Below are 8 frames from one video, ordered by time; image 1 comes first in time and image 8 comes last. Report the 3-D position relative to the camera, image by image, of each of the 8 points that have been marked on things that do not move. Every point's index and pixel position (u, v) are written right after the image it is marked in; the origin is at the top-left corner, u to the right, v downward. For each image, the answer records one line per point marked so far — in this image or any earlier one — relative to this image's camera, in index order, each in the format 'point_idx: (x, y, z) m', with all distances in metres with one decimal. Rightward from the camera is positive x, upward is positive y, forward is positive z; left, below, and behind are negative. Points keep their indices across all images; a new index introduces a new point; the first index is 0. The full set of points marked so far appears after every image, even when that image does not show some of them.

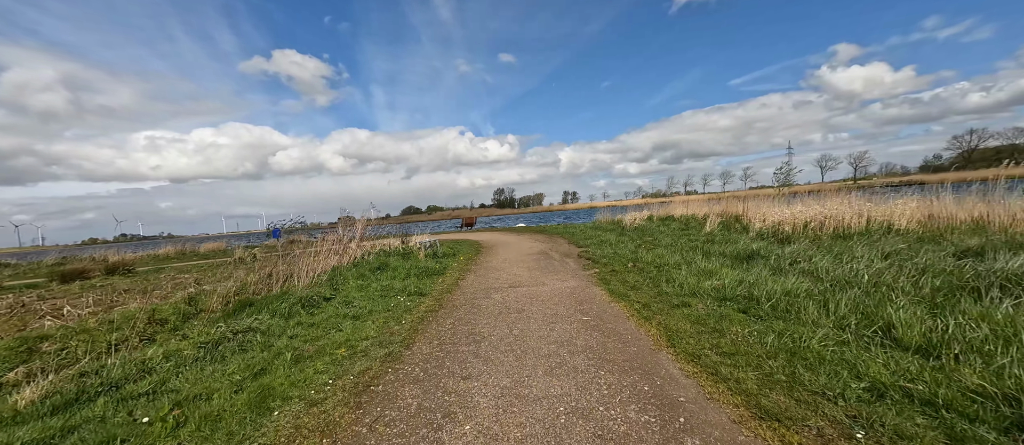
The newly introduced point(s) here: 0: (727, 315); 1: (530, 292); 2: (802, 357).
0: (+2.8, -1.2, +4.9) m
1: (+0.4, -1.4, +7.6) m
2: (+2.7, -1.3, +3.5) m
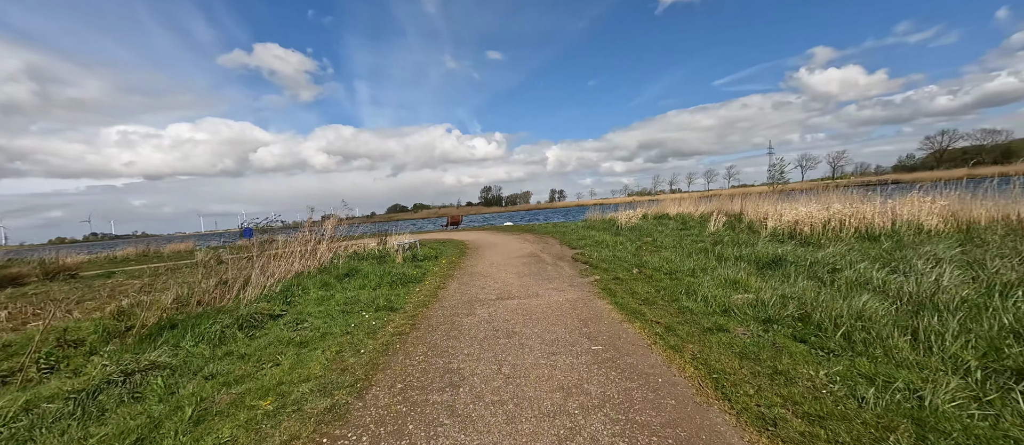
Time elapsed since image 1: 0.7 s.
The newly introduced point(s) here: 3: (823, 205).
0: (+2.7, -1.3, +3.7) m
1: (+0.2, -1.4, +6.3) m
2: (+2.7, -1.3, +2.3) m
3: (+10.4, +0.5, +12.5) m
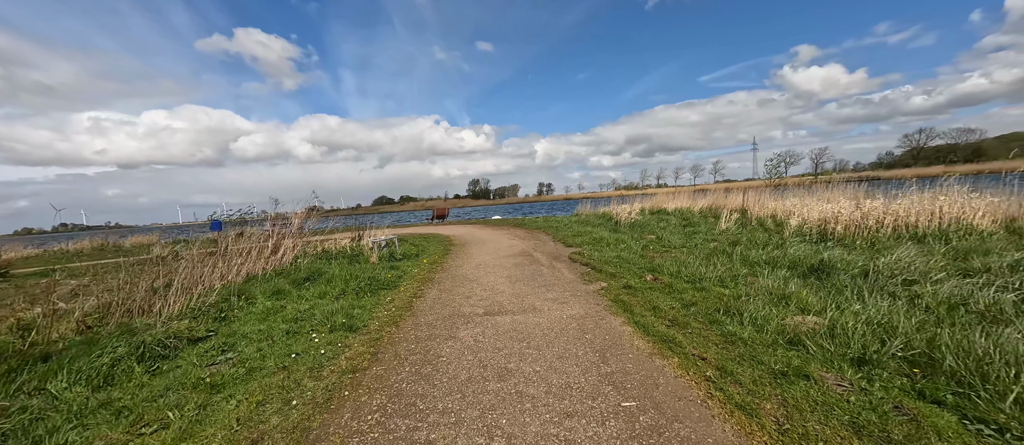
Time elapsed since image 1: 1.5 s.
0: (+2.7, -1.3, +2.5) m
1: (+0.1, -1.4, +5.0) m
2: (+2.7, -1.4, +1.1) m
3: (+10.1, +0.6, +11.4) m
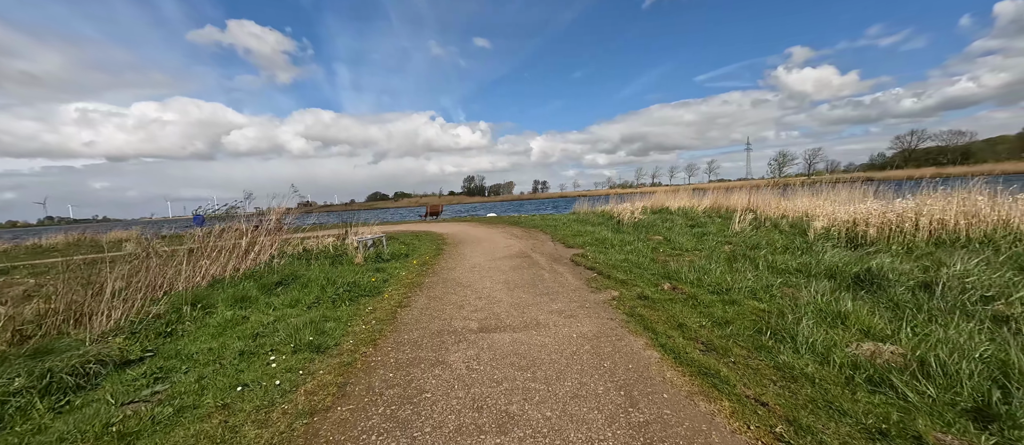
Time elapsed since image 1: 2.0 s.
0: (+2.8, -1.3, +1.7) m
1: (+0.1, -1.4, +4.2) m
2: (+2.8, -1.4, +0.3) m
3: (+10.0, +0.5, +10.7) m
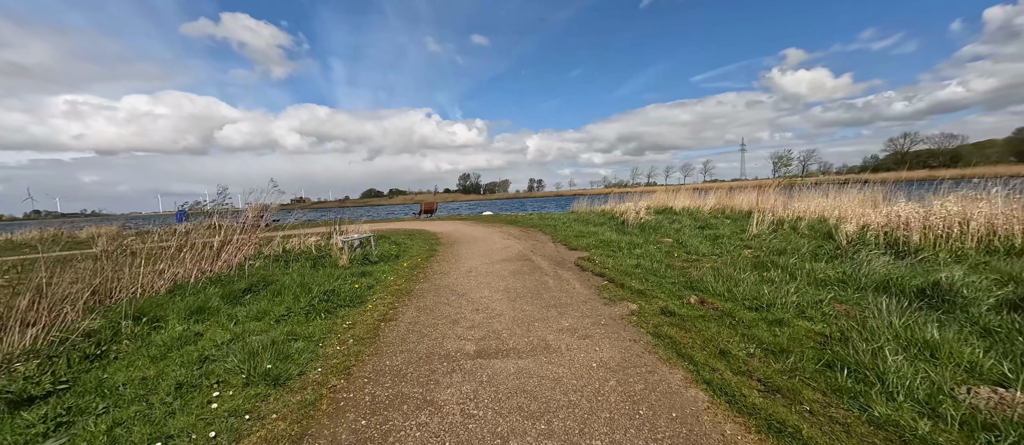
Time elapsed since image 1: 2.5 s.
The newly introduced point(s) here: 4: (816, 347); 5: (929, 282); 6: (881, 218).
0: (+2.8, -1.4, +0.9) m
1: (+0.1, -1.5, +3.3) m
2: (+2.9, -1.5, -0.5) m
3: (+10.0, +0.4, +10.0) m
4: (+2.9, -1.2, +3.6) m
5: (+5.3, -0.8, +4.7) m
6: (+7.7, +0.1, +7.7) m
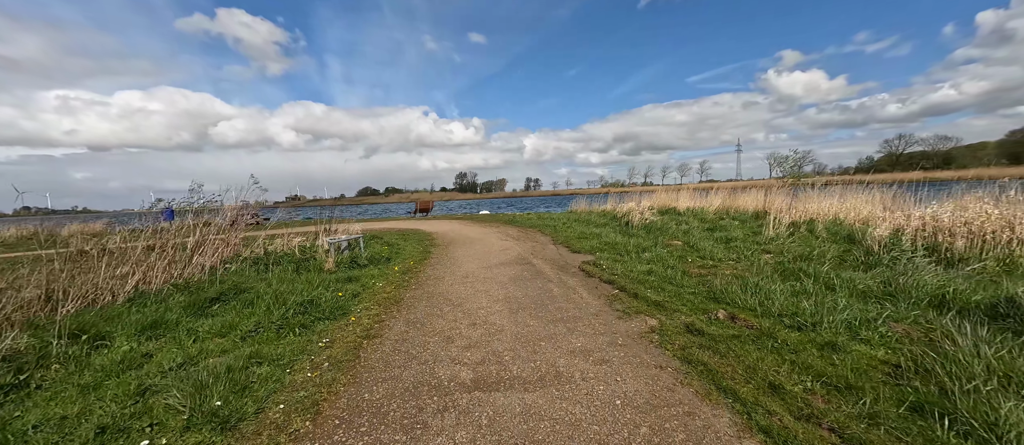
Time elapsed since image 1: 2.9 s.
0: (+2.9, -1.5, +0.2) m
1: (+0.2, -1.5, +2.7) m
2: (+2.9, -1.6, -1.2) m
3: (+10.0, +0.4, +9.4) m
4: (+3.0, -1.2, +2.9) m
5: (+5.3, -0.8, +4.1) m
6: (+7.7, 0.0, +7.1) m
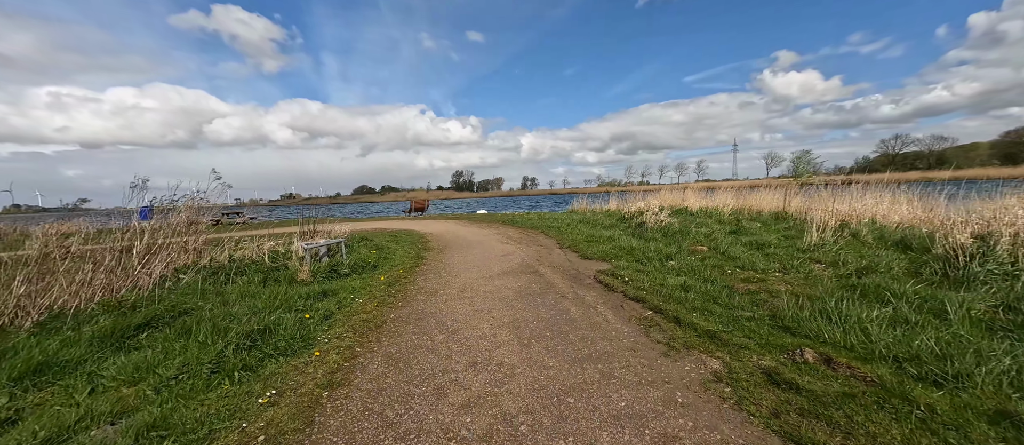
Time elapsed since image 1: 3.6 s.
0: (+3.1, -1.6, -0.9) m
1: (+0.3, -1.6, +1.5) m
2: (+3.1, -1.7, -2.4) m
3: (+10.1, +0.3, +8.3) m
4: (+3.1, -1.3, +1.8) m
5: (+5.4, -0.9, +2.9) m
6: (+7.8, -0.1, +6.0) m
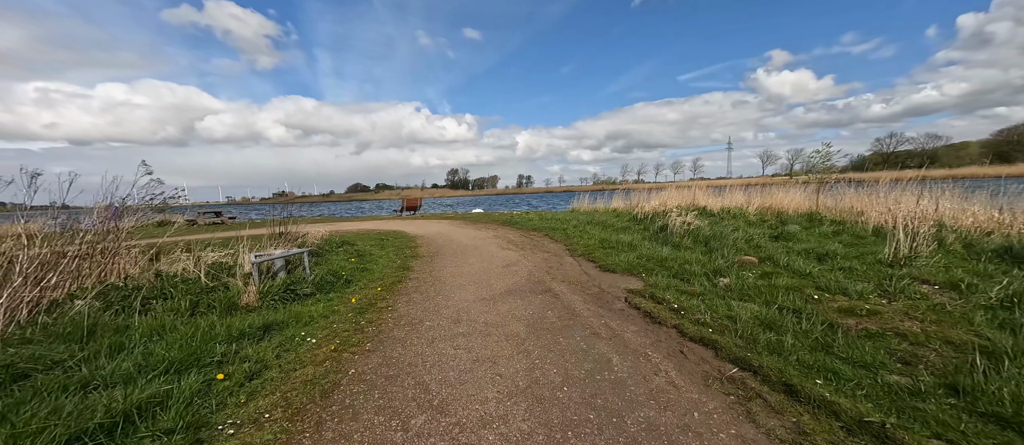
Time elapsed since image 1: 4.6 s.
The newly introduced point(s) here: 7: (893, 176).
0: (+3.3, -1.7, -2.6) m
1: (+0.5, -1.7, -0.2) m
2: (+3.4, -1.8, -4.0) m
3: (+10.2, +0.2, +6.7) m
4: (+3.3, -1.5, +0.1) m
5: (+5.6, -1.0, +1.3) m
6: (+7.9, -0.2, +4.4) m
7: (+17.4, +2.1, +17.0) m
